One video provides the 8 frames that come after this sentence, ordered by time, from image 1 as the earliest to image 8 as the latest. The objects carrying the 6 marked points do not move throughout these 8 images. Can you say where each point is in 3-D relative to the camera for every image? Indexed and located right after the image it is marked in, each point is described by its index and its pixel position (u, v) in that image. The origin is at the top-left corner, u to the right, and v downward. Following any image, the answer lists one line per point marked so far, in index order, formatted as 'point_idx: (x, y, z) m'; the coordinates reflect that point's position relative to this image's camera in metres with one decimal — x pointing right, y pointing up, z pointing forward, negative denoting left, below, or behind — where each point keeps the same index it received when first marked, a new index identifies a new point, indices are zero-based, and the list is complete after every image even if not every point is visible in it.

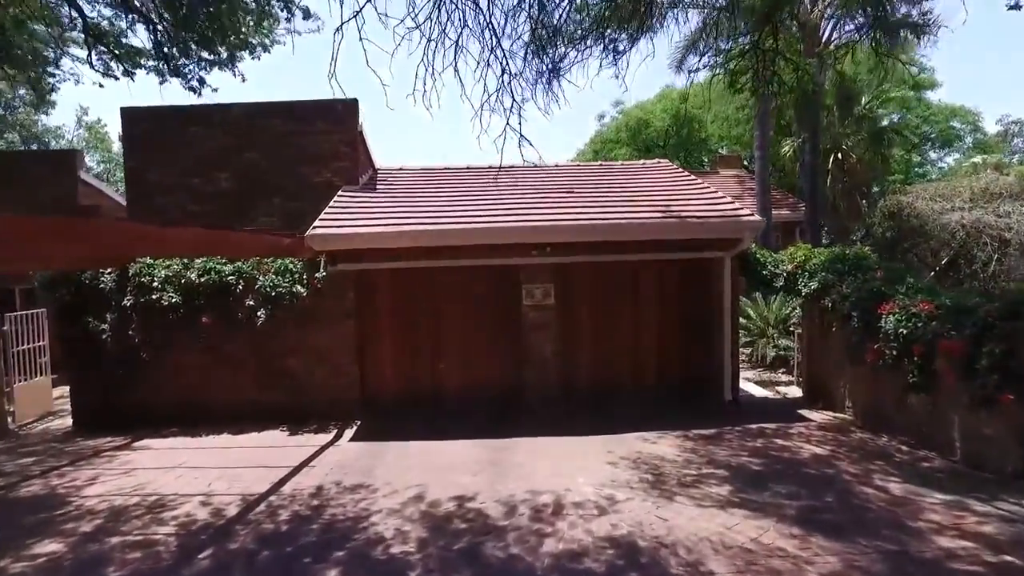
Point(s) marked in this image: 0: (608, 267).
0: (+1.6, +0.4, +10.9) m
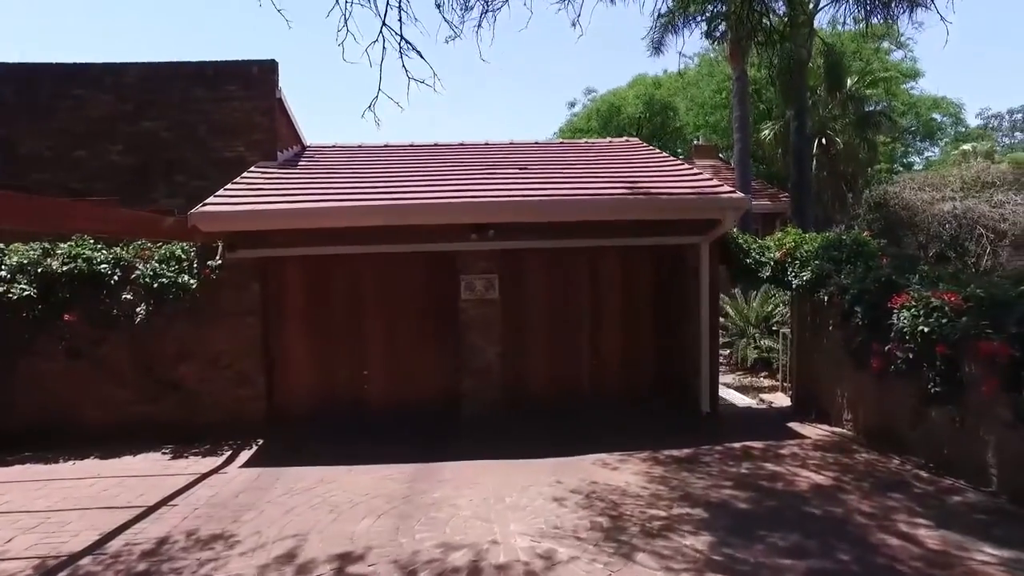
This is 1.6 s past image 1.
0: (+0.7, +0.5, +9.2) m
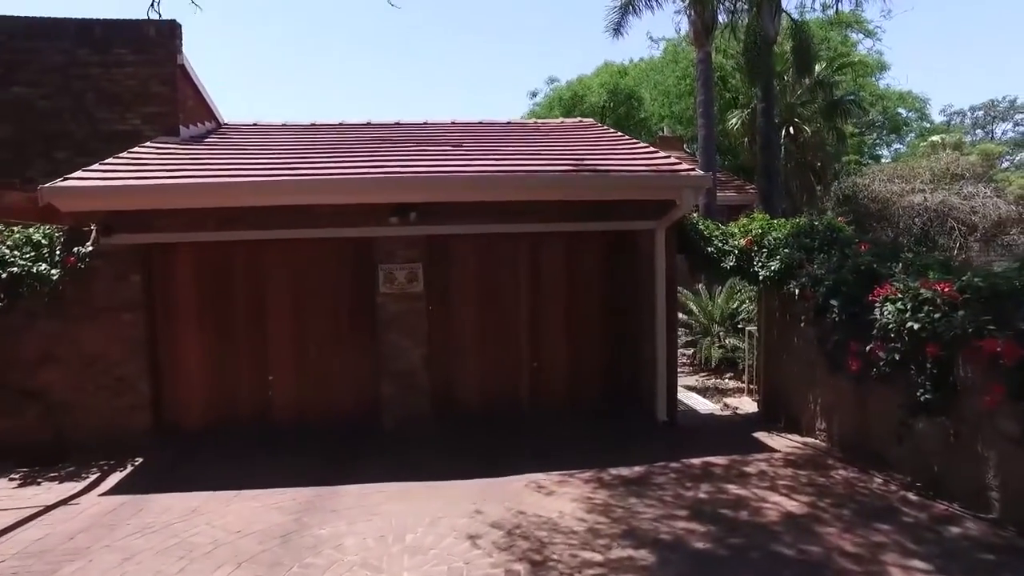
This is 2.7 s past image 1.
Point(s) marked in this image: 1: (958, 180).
0: (-0.2, +0.6, +8.1) m
1: (+11.3, +2.7, +16.2) m
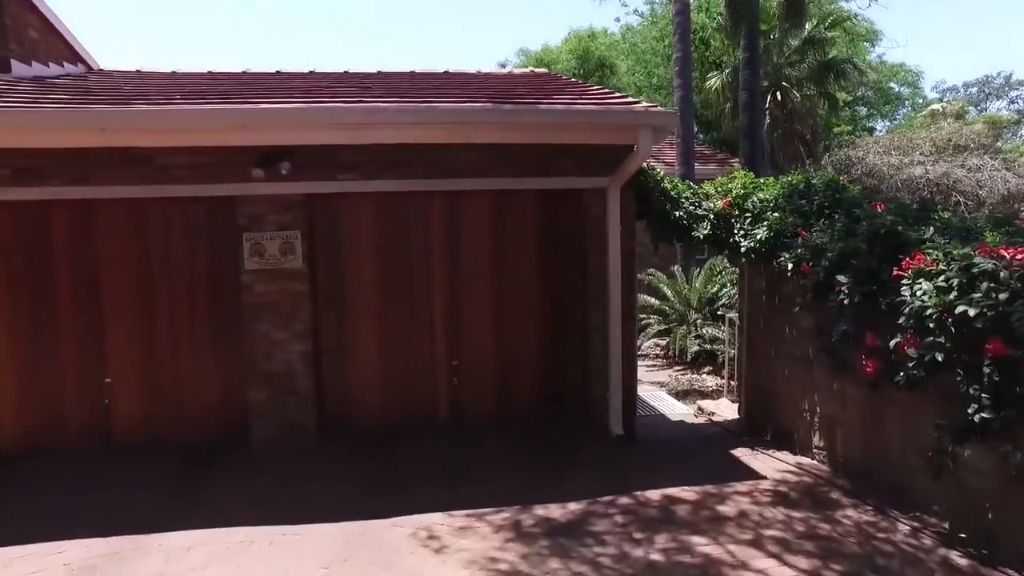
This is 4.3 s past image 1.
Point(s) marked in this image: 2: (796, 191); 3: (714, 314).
0: (-1.0, +0.8, +6.2) m
1: (+10.3, +3.1, +14.6) m
2: (+2.7, +0.9, +6.0) m
3: (+3.8, -0.5, +12.2) m
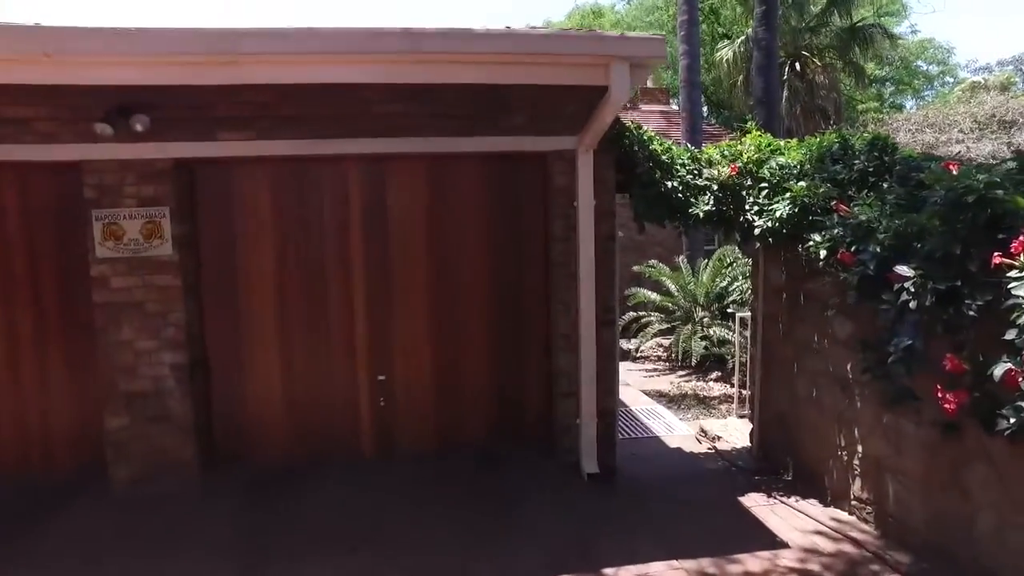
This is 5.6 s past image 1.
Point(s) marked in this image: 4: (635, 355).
0: (-1.5, +0.9, +4.8) m
1: (+10.0, +3.2, +12.9) m
2: (+2.2, +0.9, +4.5) m
3: (+3.5, -0.4, +10.6) m
4: (+2.2, -1.2, +11.1) m
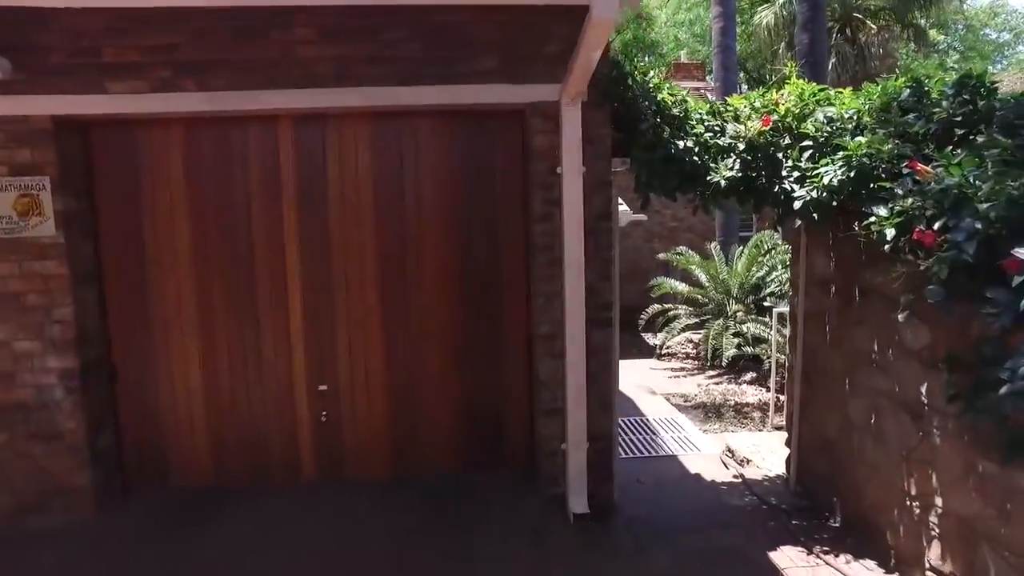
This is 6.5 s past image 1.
0: (-1.6, +1.0, +3.9) m
1: (+10.3, +3.4, +11.3) m
2: (+2.0, +1.0, +3.4) m
3: (+3.7, -0.3, +9.4) m
4: (+2.3, -1.0, +10.0) m
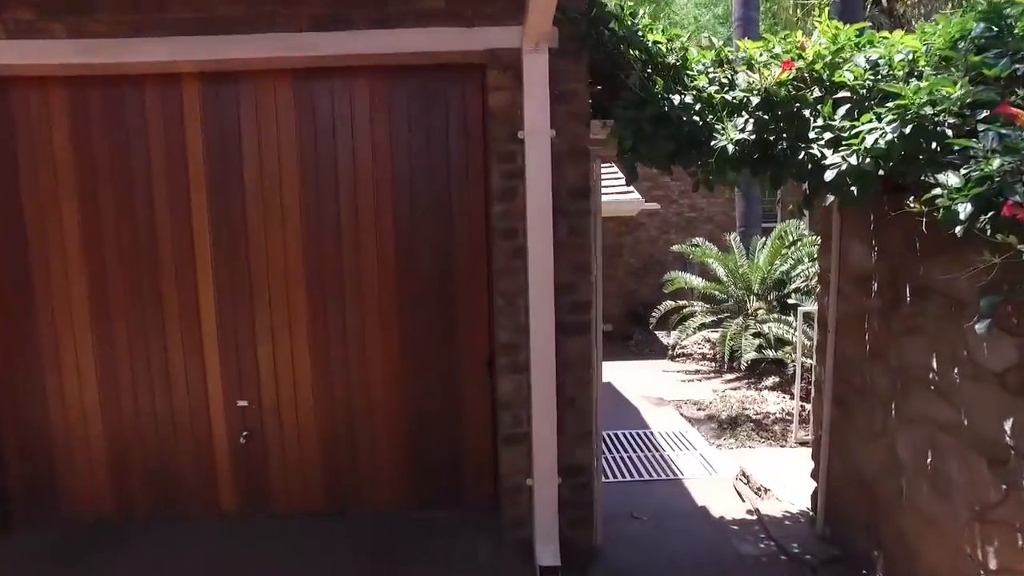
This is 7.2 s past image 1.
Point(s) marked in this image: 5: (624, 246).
0: (-1.9, +1.0, +3.1) m
1: (+10.3, +3.5, +10.1) m
2: (+1.8, +1.0, +2.5) m
3: (+3.6, -0.2, +8.5) m
4: (+2.3, -0.9, +9.2) m
5: (+1.9, +0.7, +10.9) m
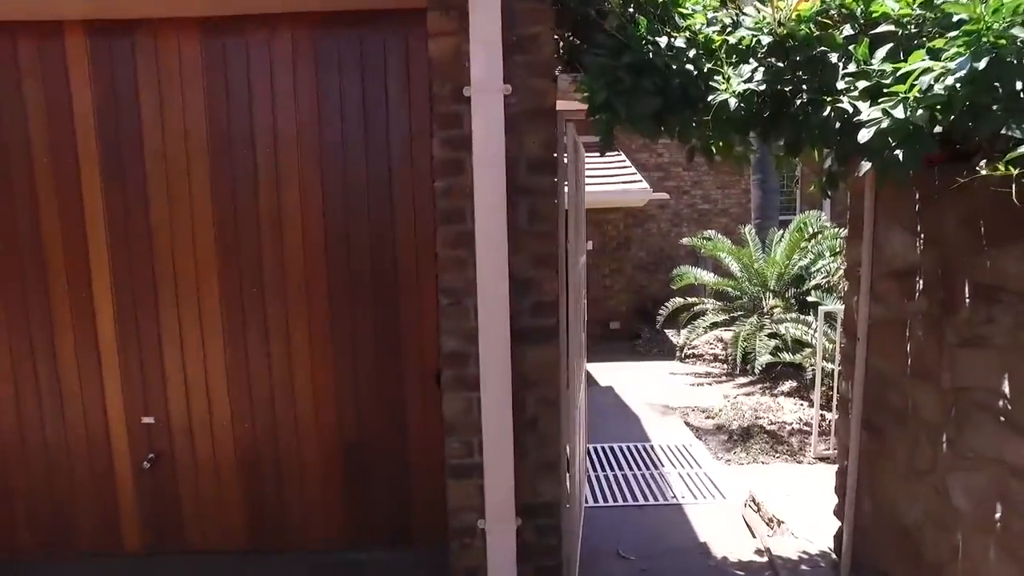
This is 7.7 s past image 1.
0: (-2.0, +1.0, +2.6) m
1: (+10.3, +3.5, +9.2) m
2: (+1.6, +1.0, +1.8) m
3: (+3.6, -0.1, +7.8) m
4: (+2.3, -0.9, +8.5) m
5: (+1.9, +0.8, +10.2) m
